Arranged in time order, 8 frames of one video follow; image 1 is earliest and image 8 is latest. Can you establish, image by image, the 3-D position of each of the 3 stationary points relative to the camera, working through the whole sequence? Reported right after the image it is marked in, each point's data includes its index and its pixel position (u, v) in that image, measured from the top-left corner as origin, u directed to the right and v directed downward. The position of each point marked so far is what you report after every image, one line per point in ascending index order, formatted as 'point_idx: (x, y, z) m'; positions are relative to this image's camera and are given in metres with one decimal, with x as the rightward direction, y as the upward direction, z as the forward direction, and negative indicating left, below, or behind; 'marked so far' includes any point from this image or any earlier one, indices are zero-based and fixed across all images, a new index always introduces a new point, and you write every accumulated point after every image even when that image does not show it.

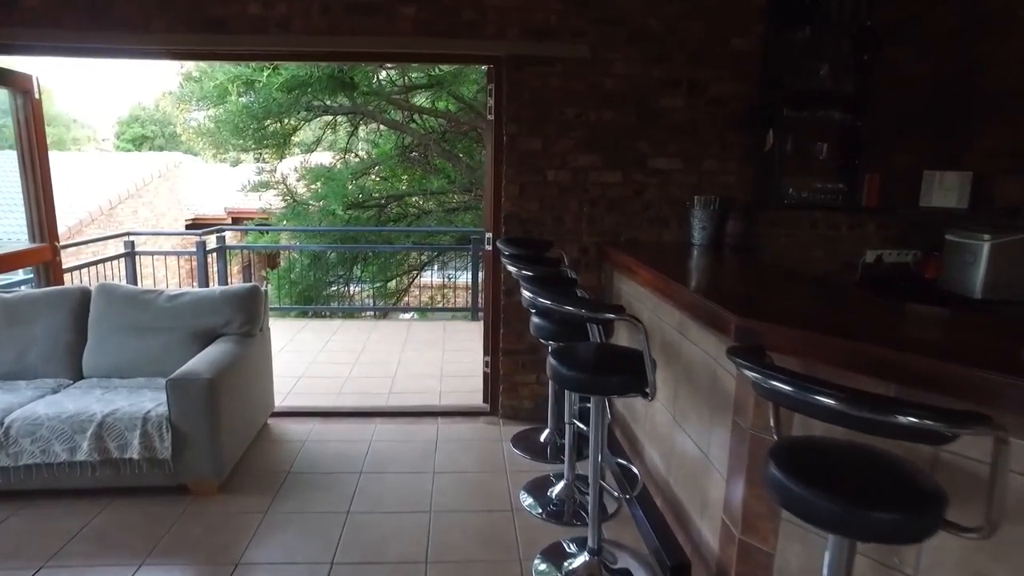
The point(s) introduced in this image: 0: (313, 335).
0: (-1.6, -0.4, +5.6) m
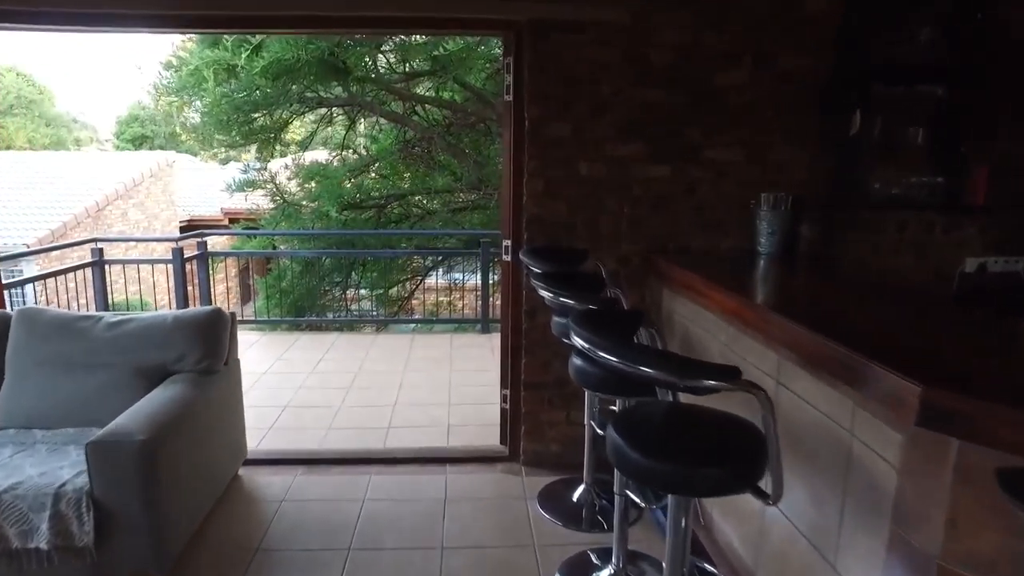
0: (-1.5, -0.5, +5.0) m
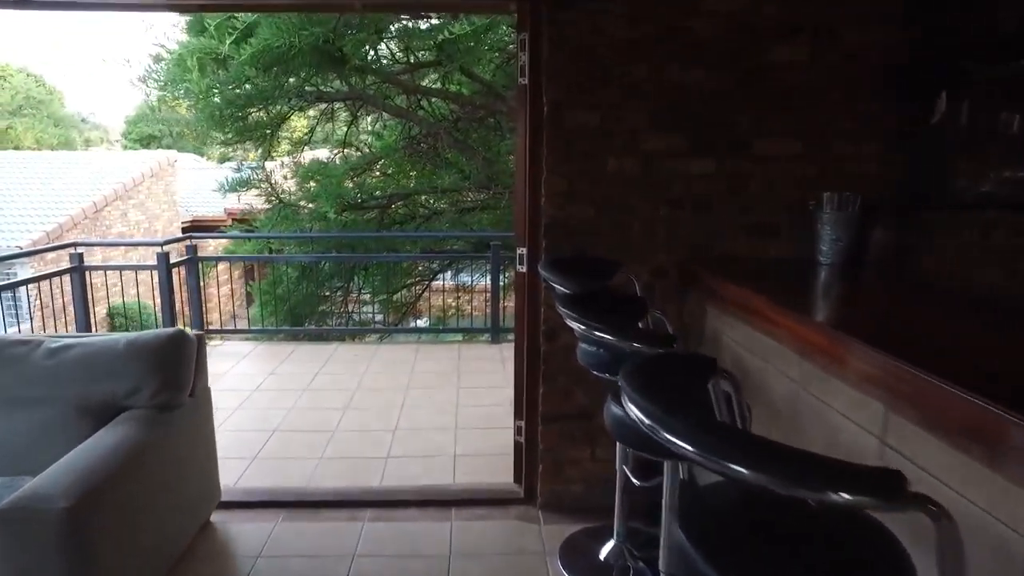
0: (-1.4, -0.5, +4.6) m
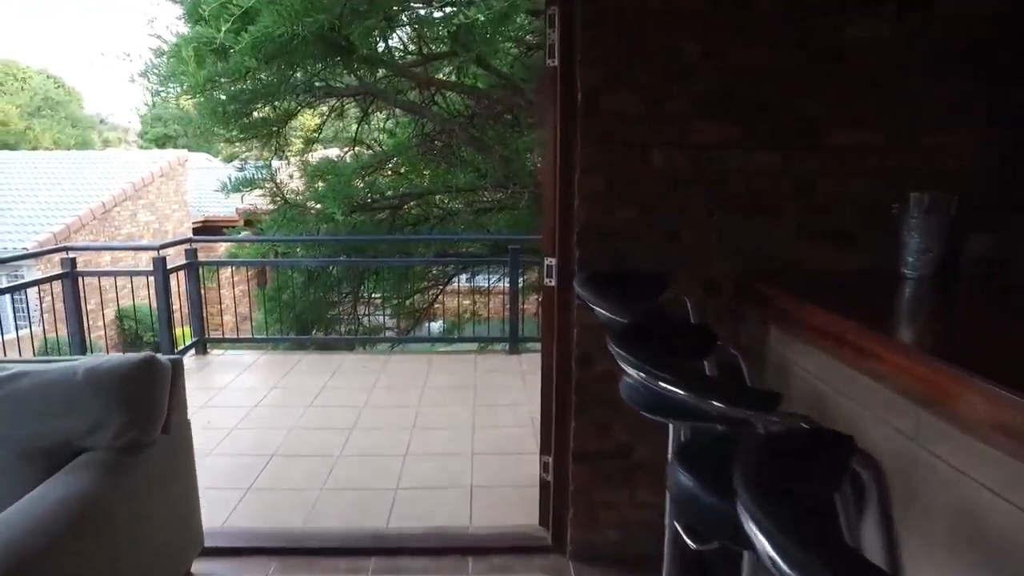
0: (-1.3, -0.6, +4.3) m
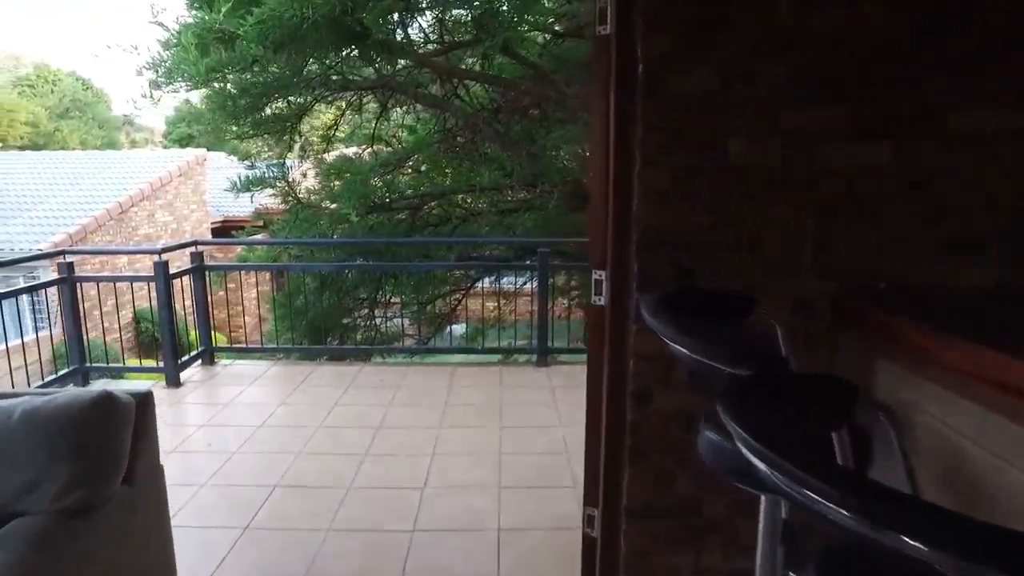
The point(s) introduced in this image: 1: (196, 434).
0: (-1.1, -0.6, +4.0) m
1: (-1.6, -0.7, +3.4) m
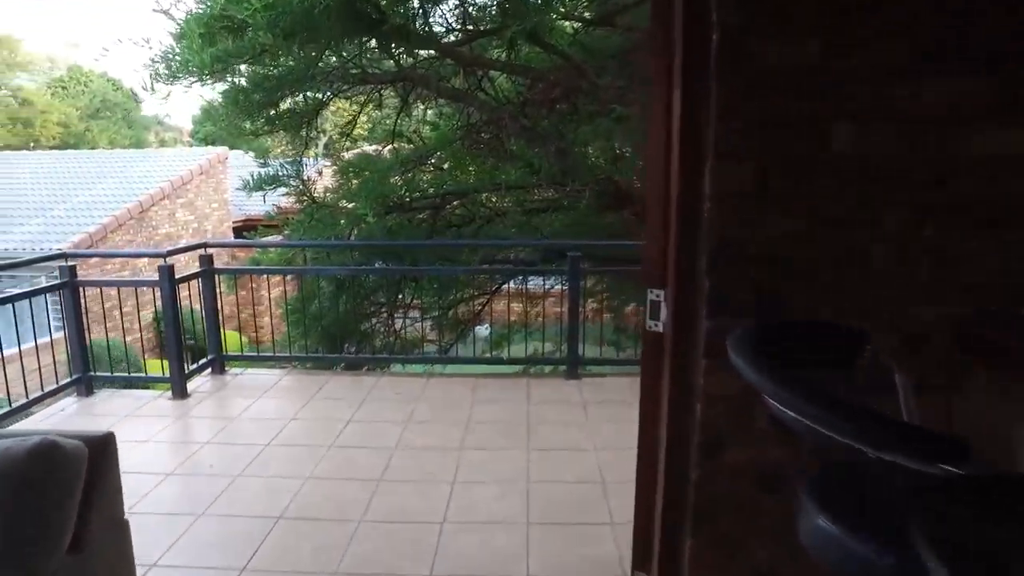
0: (-1.0, -0.6, +3.7) m
1: (-1.4, -0.8, +3.2) m
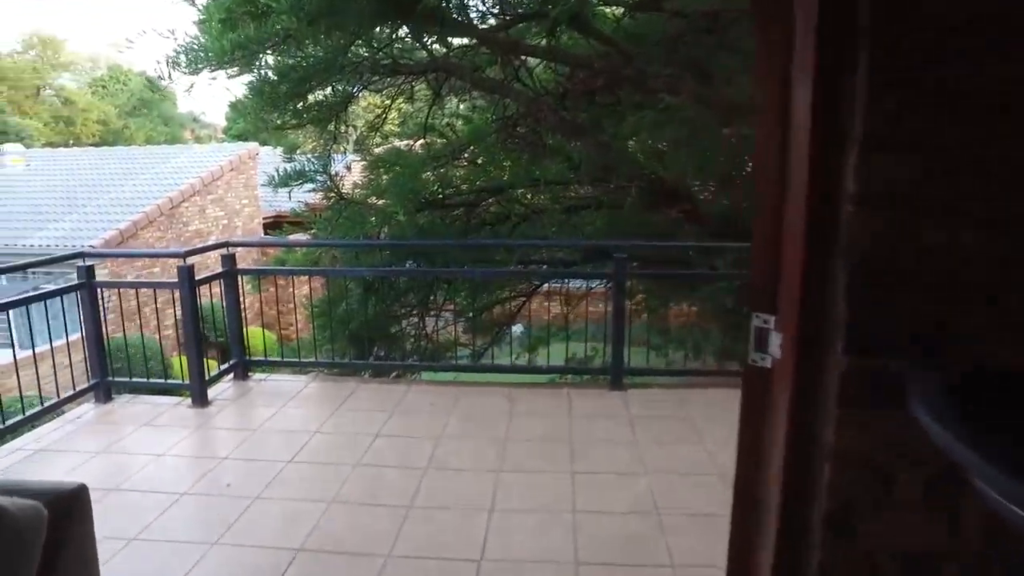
0: (-0.8, -0.7, +3.5) m
1: (-1.3, -0.8, +3.0) m
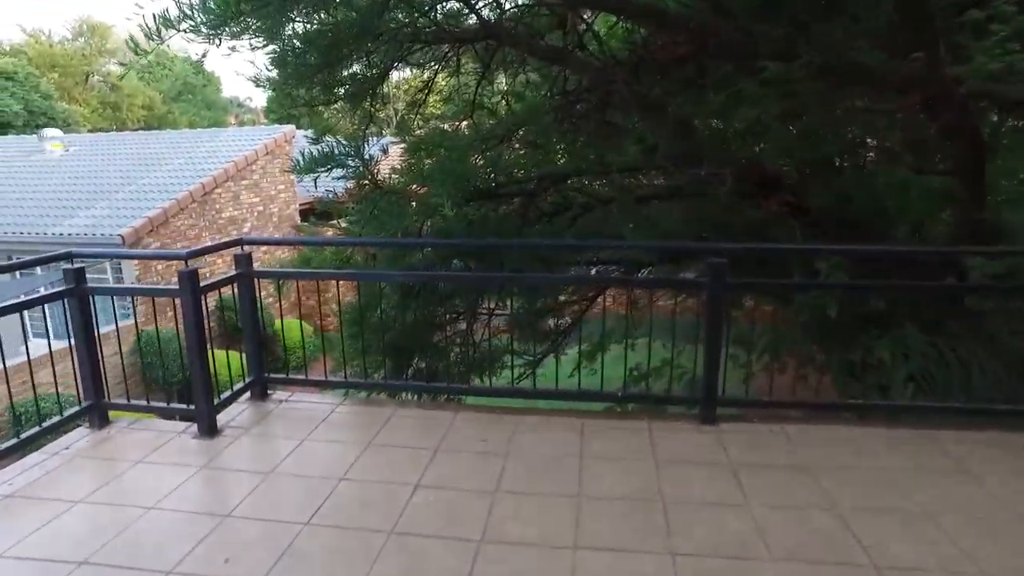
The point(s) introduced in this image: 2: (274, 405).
0: (-0.5, -0.7, +2.9) m
1: (-1.0, -0.8, +2.4) m
2: (-1.2, -0.6, +3.5) m
